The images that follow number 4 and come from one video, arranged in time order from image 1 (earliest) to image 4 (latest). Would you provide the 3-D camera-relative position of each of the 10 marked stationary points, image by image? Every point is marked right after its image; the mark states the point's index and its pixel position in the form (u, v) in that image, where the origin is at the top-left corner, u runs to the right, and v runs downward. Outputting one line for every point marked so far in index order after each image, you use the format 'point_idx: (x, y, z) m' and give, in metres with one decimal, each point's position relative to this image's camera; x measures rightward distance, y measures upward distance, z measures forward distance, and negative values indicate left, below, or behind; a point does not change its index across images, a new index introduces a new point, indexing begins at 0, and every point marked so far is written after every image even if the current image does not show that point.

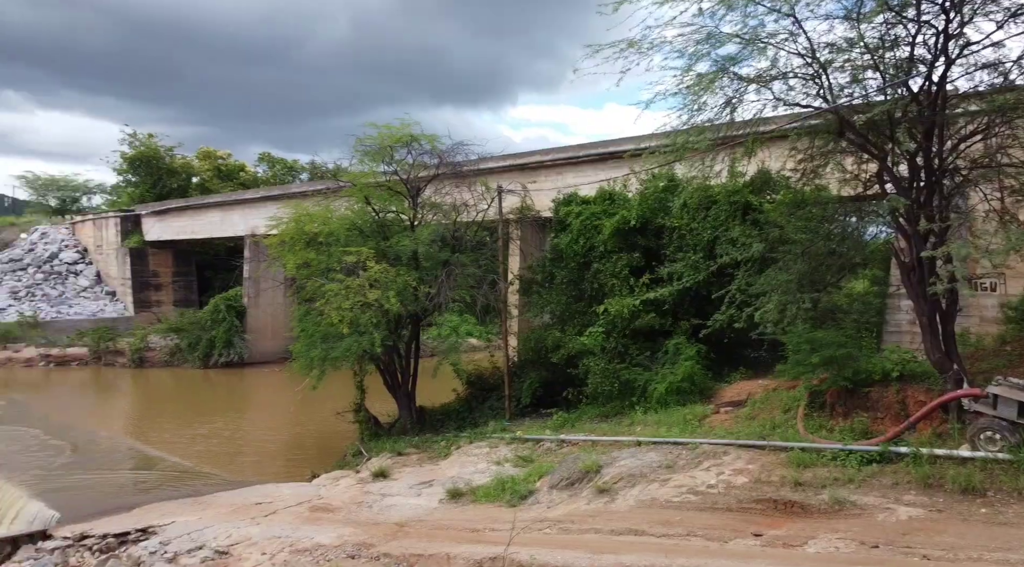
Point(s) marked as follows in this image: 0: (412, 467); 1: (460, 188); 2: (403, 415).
0: (-1.1, -2.0, +8.2) m
1: (-0.7, +1.3, +10.2) m
2: (-1.5, -1.8, +10.5) m
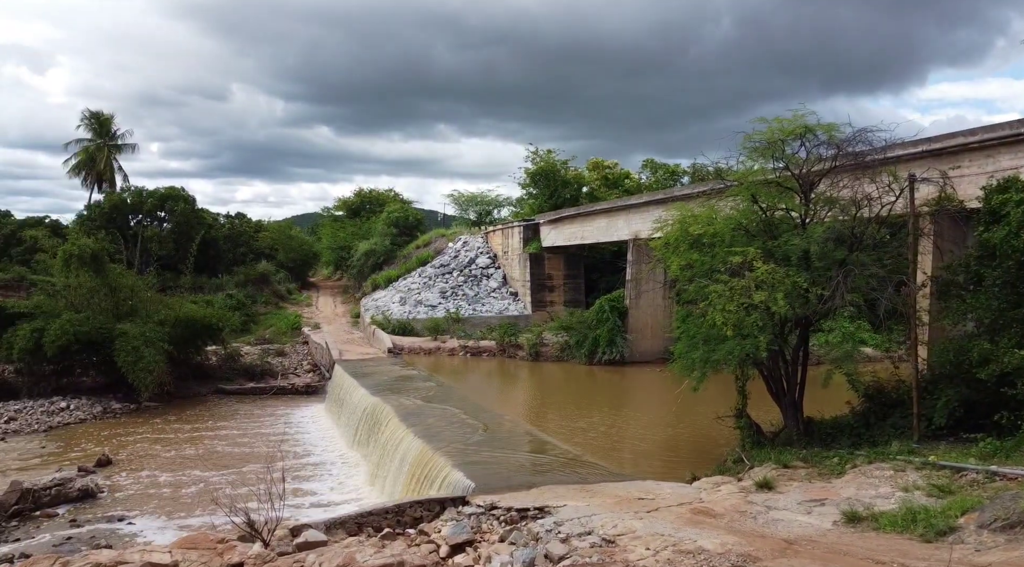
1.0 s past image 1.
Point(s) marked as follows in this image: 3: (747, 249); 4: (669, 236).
0: (+2.9, -2.0, +7.6) m
1: (+4.3, +1.3, +9.1) m
2: (+3.7, -1.9, +9.8) m
3: (+2.8, +0.4, +9.0) m
4: (+2.1, +0.6, +9.9) m
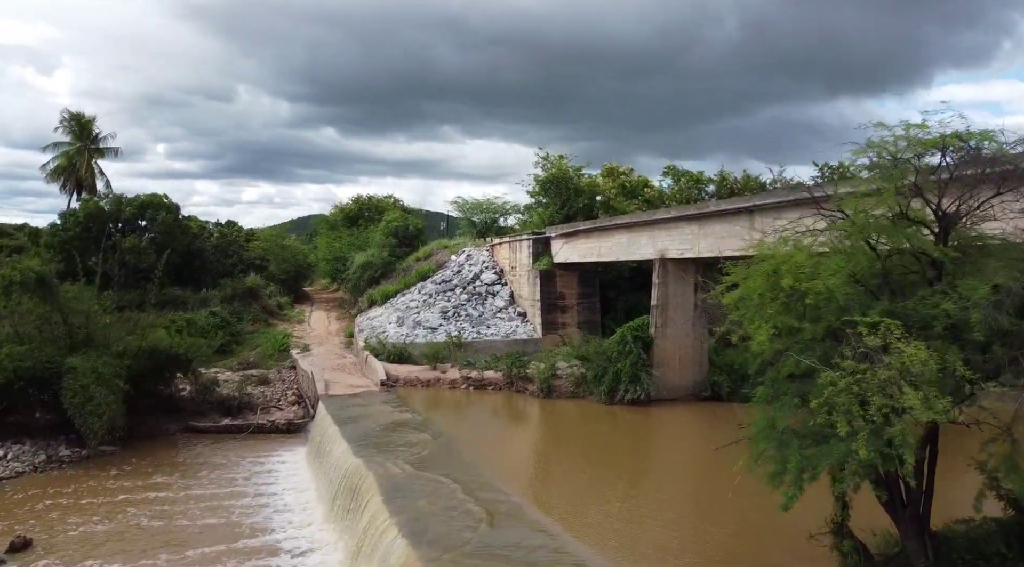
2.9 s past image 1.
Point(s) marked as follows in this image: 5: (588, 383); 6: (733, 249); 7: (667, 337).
0: (+3.1, -2.7, +4.9) m
1: (+4.4, +0.6, +6.4) m
2: (+3.8, -2.5, +7.1) m
3: (+3.0, -0.2, +6.3) m
4: (+2.2, 0.0, +7.2) m
5: (+2.0, -2.6, +19.8) m
6: (+5.0, +0.8, +17.0) m
7: (+4.1, -1.4, +19.4) m
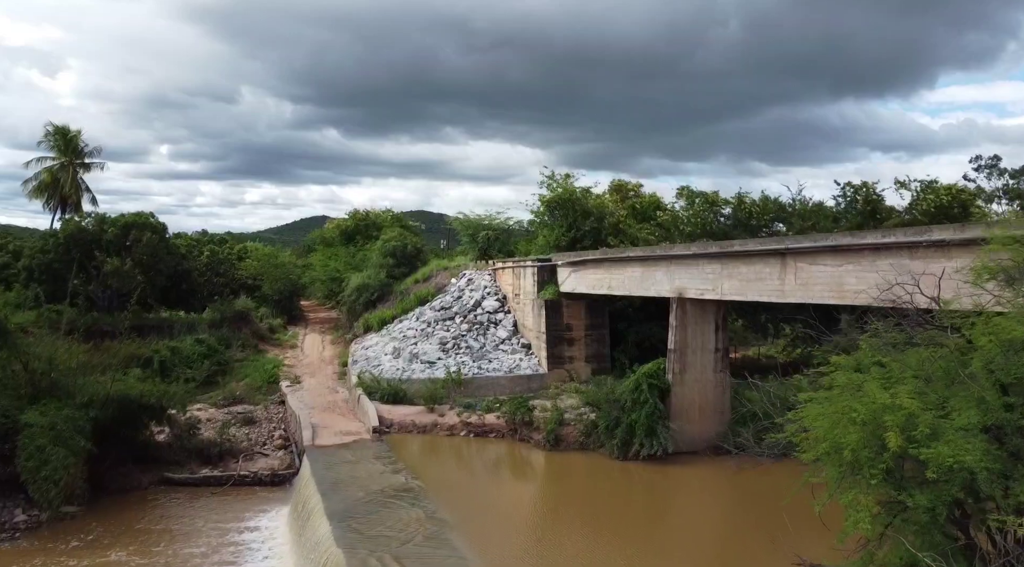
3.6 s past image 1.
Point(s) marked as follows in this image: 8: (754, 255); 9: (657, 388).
0: (+3.1, -3.7, +3.2) m
1: (+4.5, -0.4, +4.7) m
2: (+3.8, -3.5, +5.4) m
3: (+3.0, -1.2, +4.6) m
4: (+2.3, -1.0, +5.5) m
5: (+2.1, -3.6, +18.1) m
6: (+5.1, -0.2, +15.3) m
7: (+4.1, -2.4, +17.7) m
8: (+5.0, +0.6, +15.2) m
9: (+3.4, -2.4, +17.5) m
